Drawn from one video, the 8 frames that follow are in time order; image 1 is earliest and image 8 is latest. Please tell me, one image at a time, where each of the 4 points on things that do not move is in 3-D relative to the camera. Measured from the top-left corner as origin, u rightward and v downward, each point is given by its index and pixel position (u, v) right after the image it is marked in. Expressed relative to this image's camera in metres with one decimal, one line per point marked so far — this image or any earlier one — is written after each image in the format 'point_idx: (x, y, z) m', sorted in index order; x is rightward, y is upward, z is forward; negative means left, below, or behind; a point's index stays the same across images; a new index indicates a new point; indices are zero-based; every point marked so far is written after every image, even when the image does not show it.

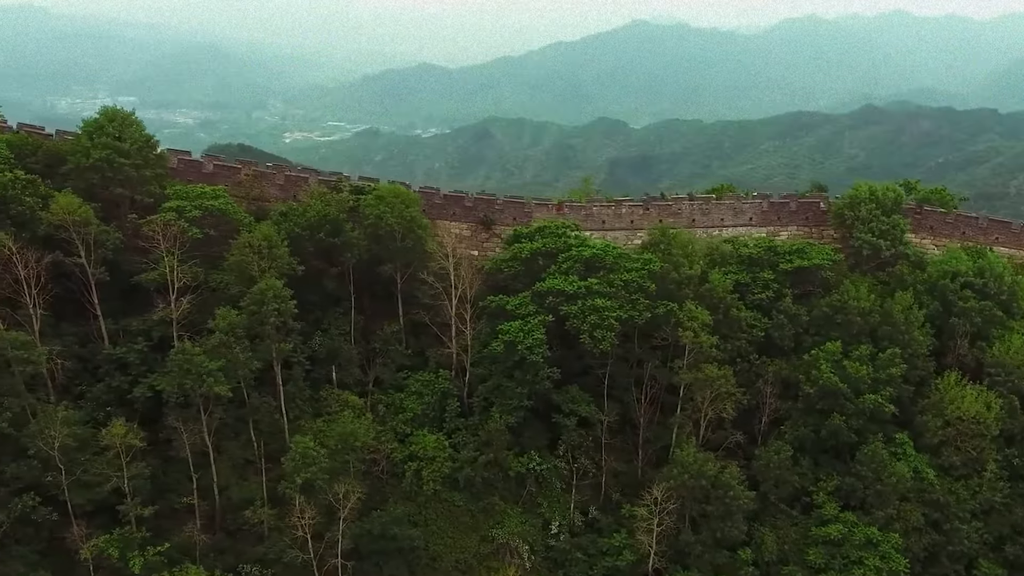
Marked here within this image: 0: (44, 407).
0: (-3.7, -0.9, +7.4) m
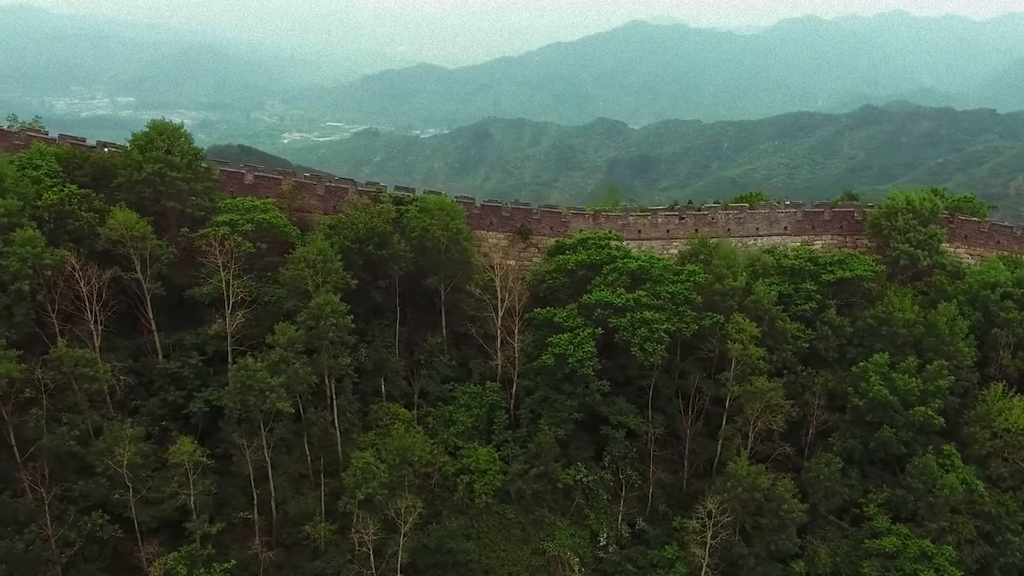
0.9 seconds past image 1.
0: (-3.2, -1.1, +7.5) m
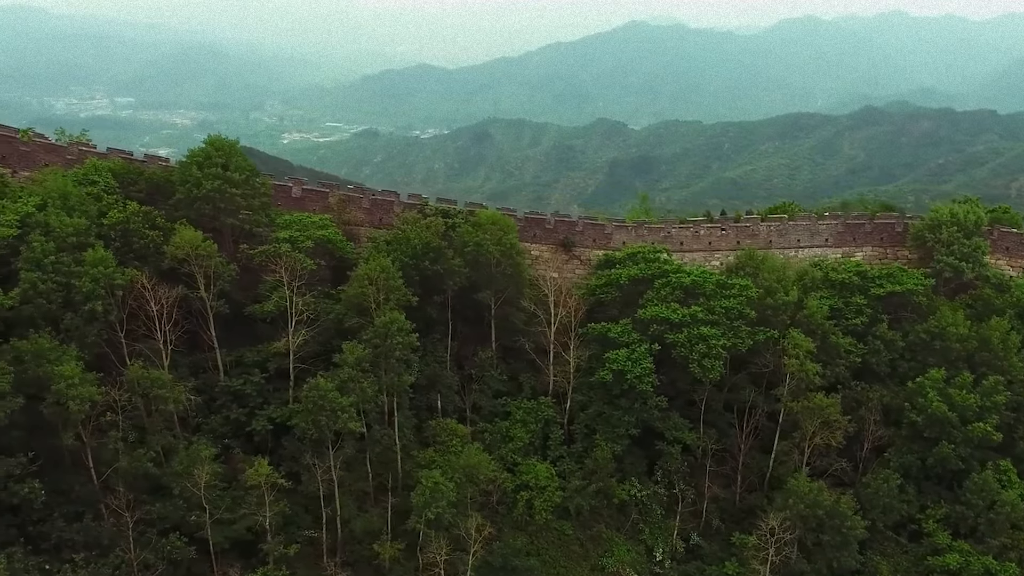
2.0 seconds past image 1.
0: (-2.6, -1.2, +7.4) m
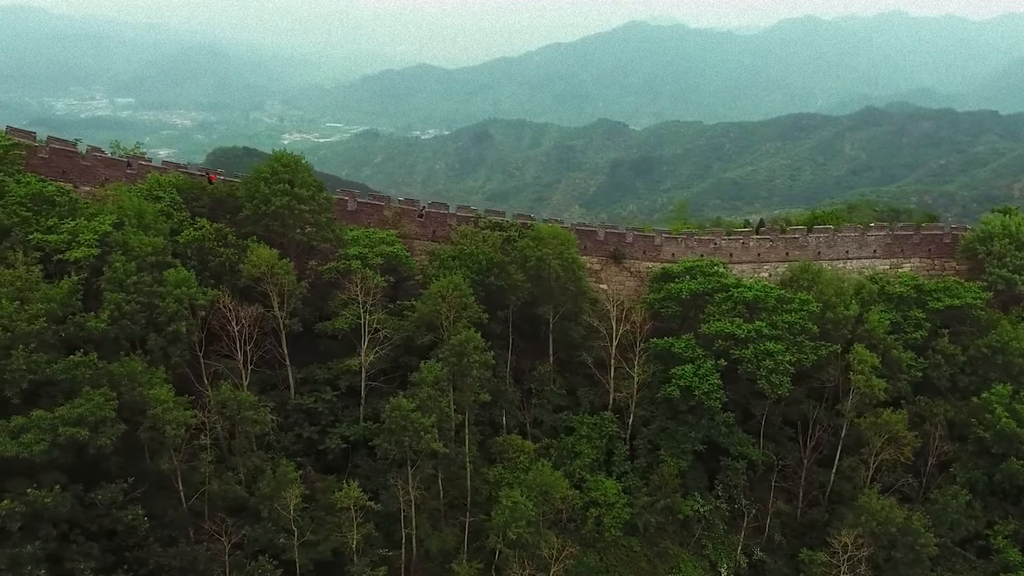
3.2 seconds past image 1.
0: (-1.9, -1.4, +7.4) m
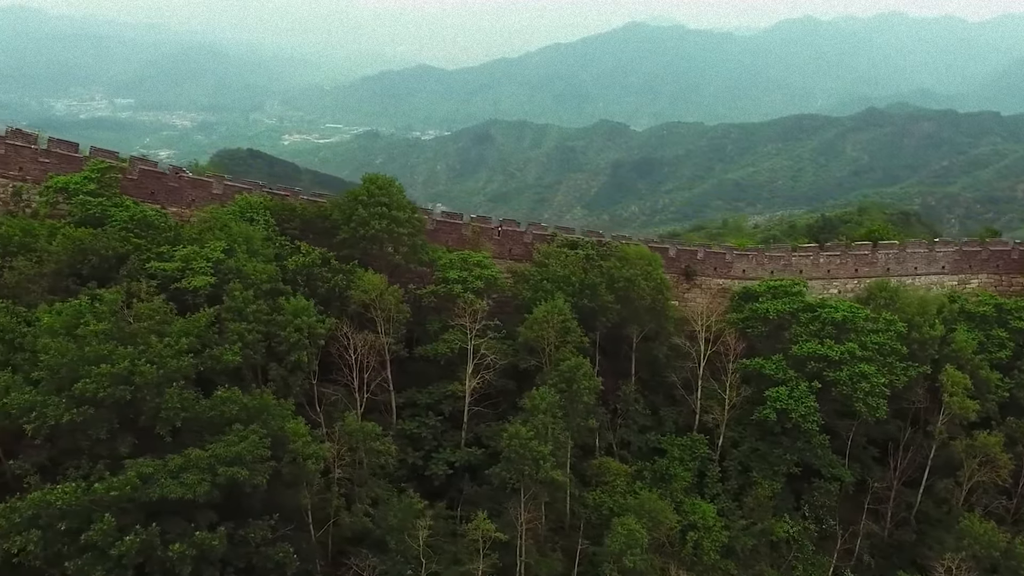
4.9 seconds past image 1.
0: (-1.0, -1.6, +7.4) m
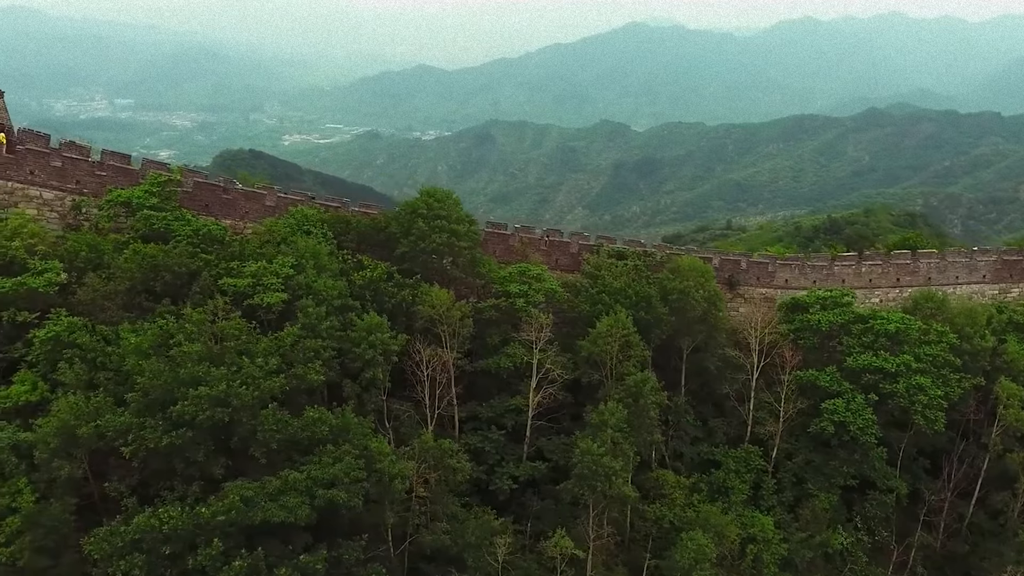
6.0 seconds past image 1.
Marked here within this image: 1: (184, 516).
0: (-0.4, -1.8, +7.4) m
1: (-1.9, -1.3, +5.4) m
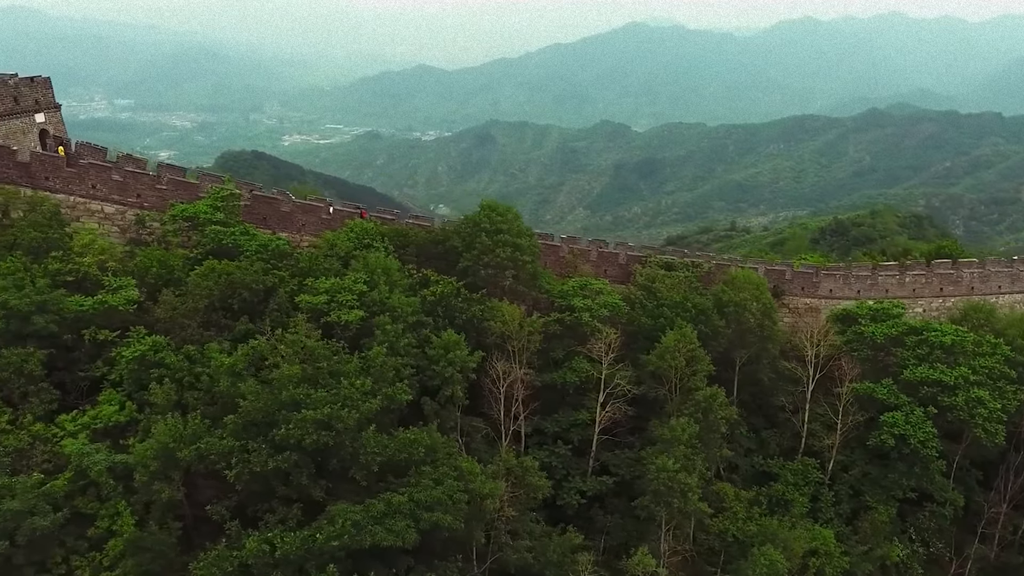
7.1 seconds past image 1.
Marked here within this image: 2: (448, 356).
0: (+0.2, -1.9, +7.4) m
1: (-1.2, -1.4, +5.4) m
2: (-0.5, -0.5, +7.5) m
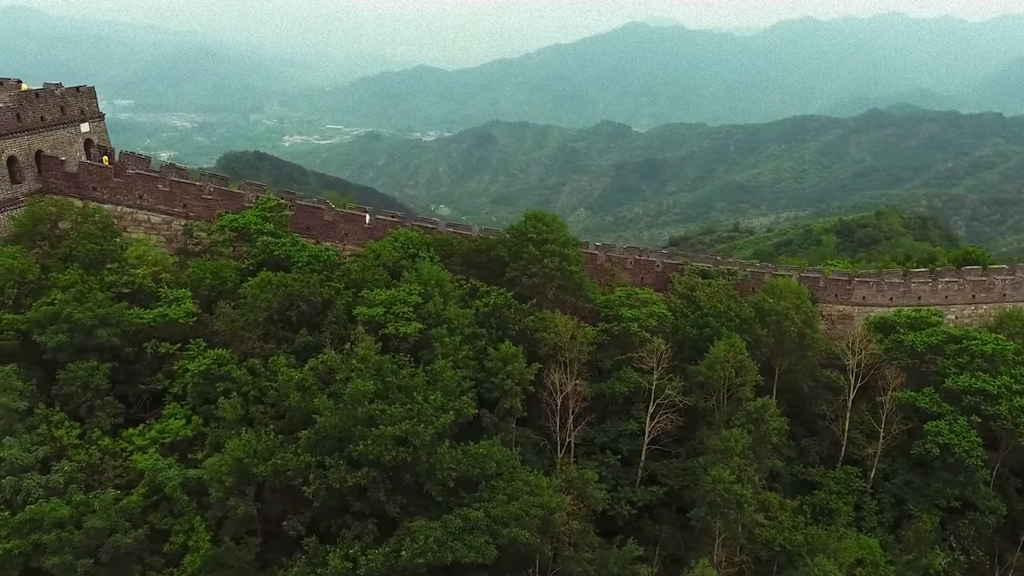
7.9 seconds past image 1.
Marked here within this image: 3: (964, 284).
0: (+0.7, -2.0, +7.4) m
1: (-0.8, -1.5, +5.4) m
2: (-0.1, -0.6, +7.5) m
3: (+6.2, 0.0, +12.8) m
